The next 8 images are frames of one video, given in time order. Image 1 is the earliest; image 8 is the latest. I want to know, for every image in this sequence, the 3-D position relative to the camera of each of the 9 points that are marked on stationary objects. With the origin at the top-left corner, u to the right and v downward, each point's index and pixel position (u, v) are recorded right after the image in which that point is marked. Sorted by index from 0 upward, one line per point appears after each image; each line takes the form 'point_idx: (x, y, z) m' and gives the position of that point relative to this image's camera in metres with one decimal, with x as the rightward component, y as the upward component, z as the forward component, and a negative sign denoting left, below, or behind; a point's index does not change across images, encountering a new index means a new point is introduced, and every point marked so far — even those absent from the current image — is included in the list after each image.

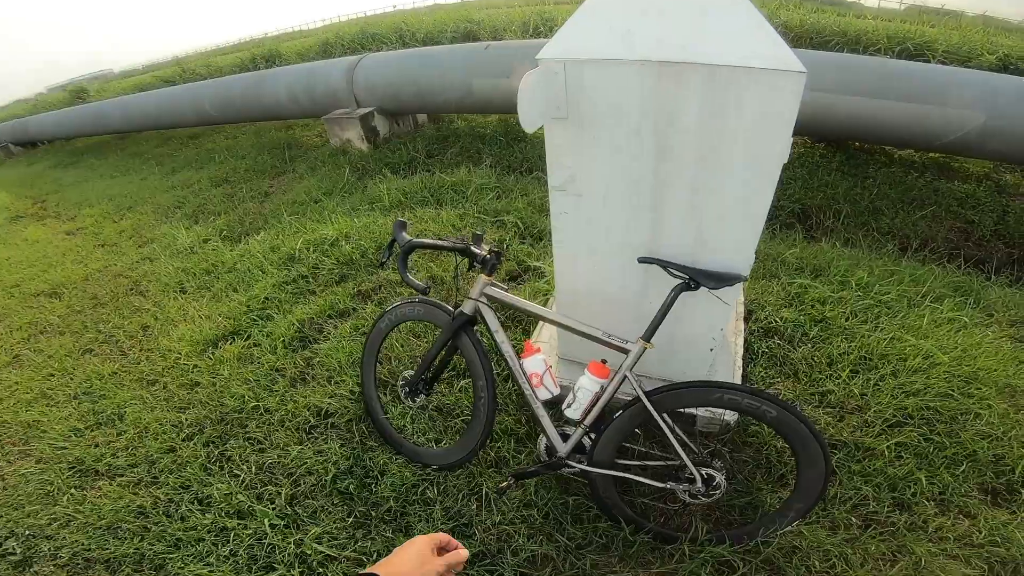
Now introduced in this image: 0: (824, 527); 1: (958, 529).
0: (+1.5, -1.0, +2.7) m
1: (+2.0, -1.0, +2.6) m
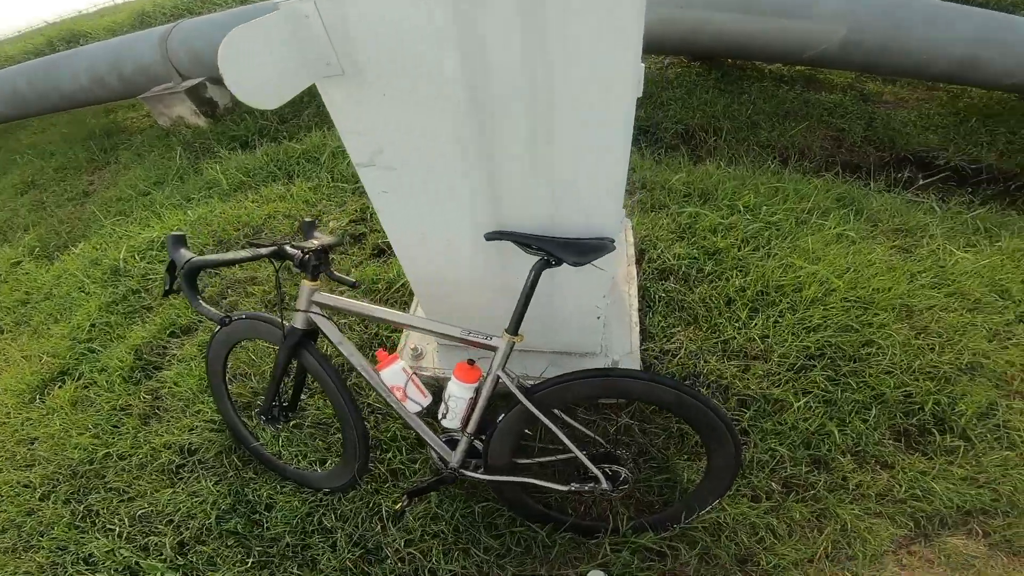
0: (+0.9, -0.8, +2.3) m
1: (+1.4, -0.8, +2.2) m
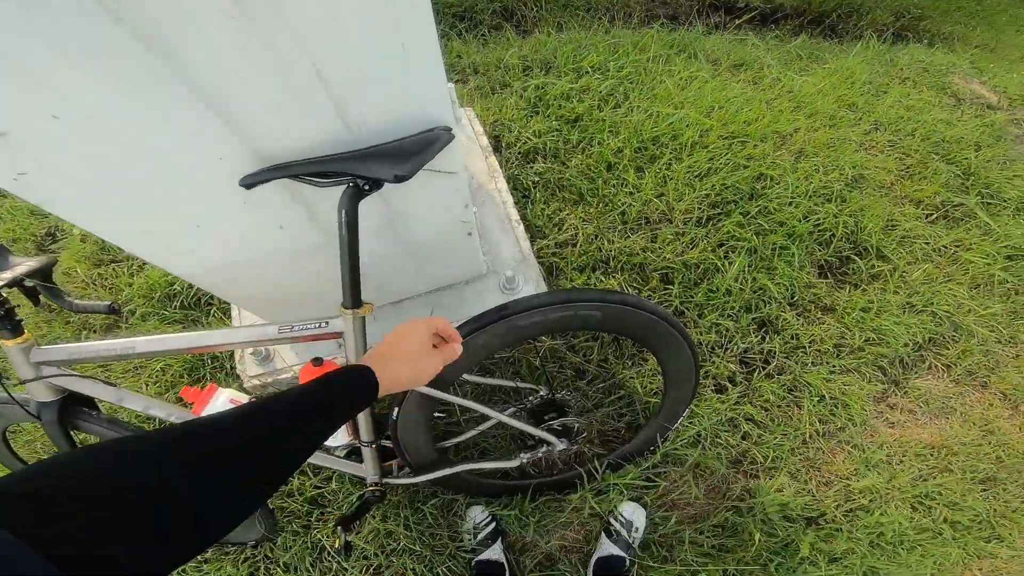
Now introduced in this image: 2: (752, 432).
0: (+0.6, -0.3, +1.8) m
1: (+1.1, -0.2, +1.9) m
2: (+0.8, -0.5, +1.8) m
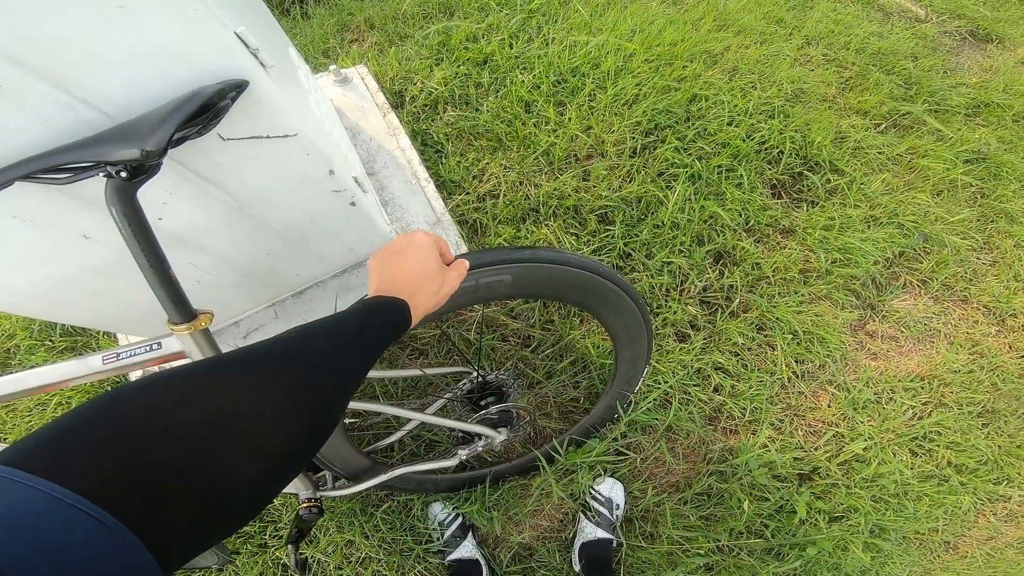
0: (+0.5, -0.2, +1.6) m
1: (+0.9, +0.1, +1.7) m
2: (+0.6, -0.3, +1.6) m
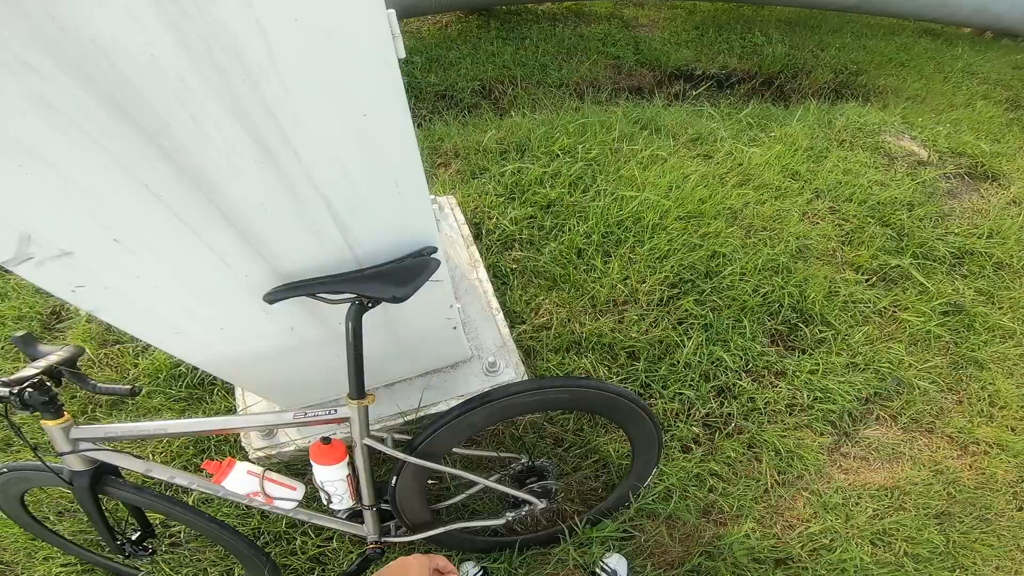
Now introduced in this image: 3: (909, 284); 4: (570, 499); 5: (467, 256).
0: (+0.6, -0.6, +2.0) m
1: (+1.0, -0.4, +2.1) m
2: (+0.7, -0.7, +2.0) m
3: (+1.6, 0.0, +2.3) m
4: (+0.2, -0.7, +2.0) m
5: (-0.2, +0.1, +1.9) m
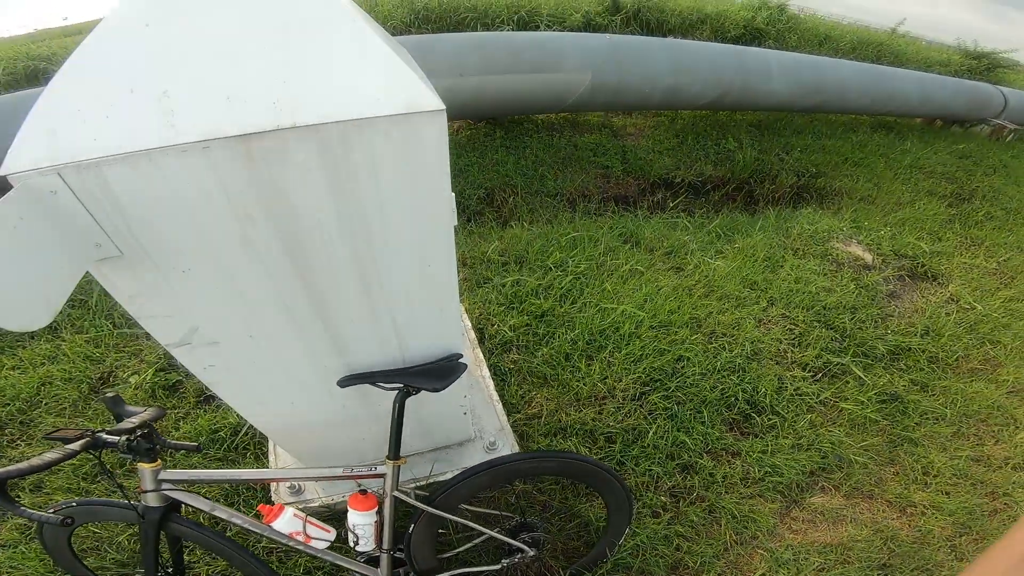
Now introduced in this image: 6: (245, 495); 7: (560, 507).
0: (+0.6, -1.0, +2.4) m
1: (+1.0, -0.8, +2.5) m
2: (+0.7, -1.1, +2.4) m
3: (+1.6, -0.4, +2.7) m
4: (+0.2, -1.1, +2.4) m
5: (-0.2, -0.3, +2.3) m
6: (-1.2, -1.0, +2.6) m
7: (+0.2, -0.9, +2.4) m
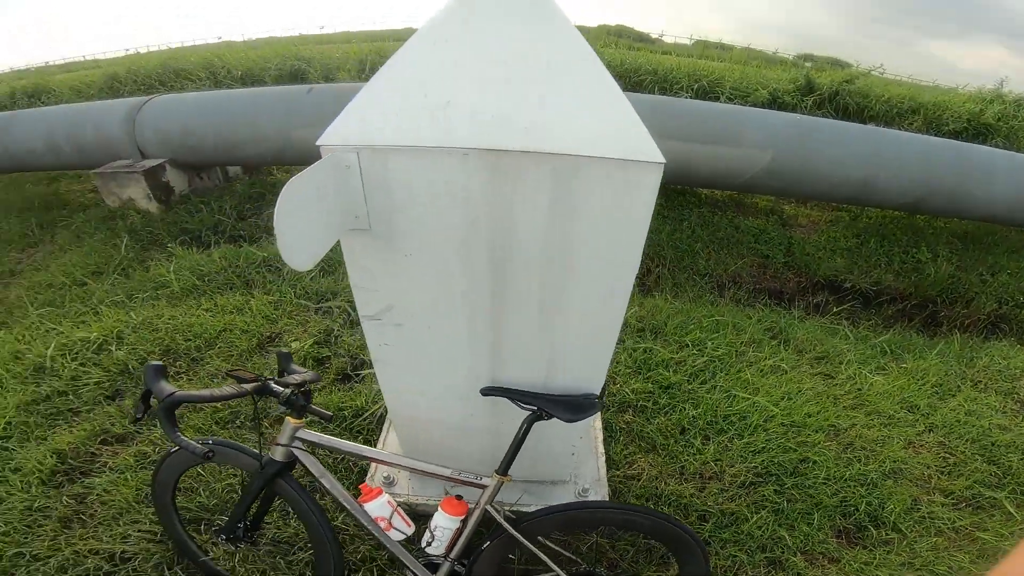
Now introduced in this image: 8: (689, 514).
0: (+0.9, -1.3, +2.4) m
1: (+1.4, -1.2, +2.5) m
2: (+1.0, -1.4, +2.4) m
3: (+2.1, -1.0, +2.6) m
4: (+0.5, -1.4, +2.5) m
5: (+0.3, -0.4, +2.6) m
6: (-0.8, -0.9, +3.1) m
7: (+0.6, -1.2, +2.6) m
8: (+0.8, -0.9, +2.4) m
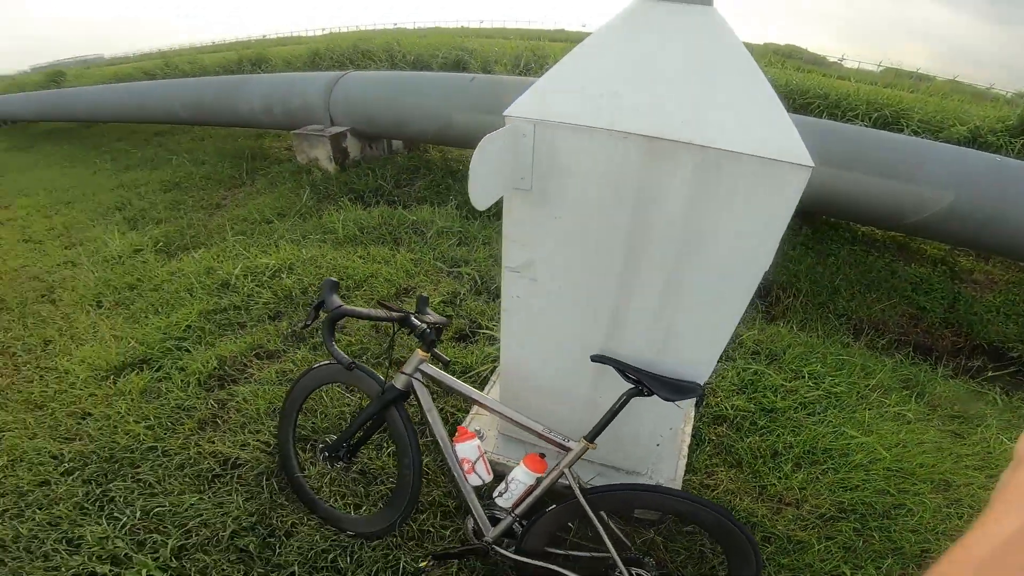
0: (+1.1, -1.4, +2.5) m
1: (+1.6, -1.4, +2.4) m
2: (+1.2, -1.5, +2.4) m
3: (+2.3, -1.3, +2.3) m
4: (+0.7, -1.4, +2.6) m
5: (+0.7, -0.4, +2.7) m
6: (-0.3, -0.7, +3.4) m
7: (+0.8, -1.2, +2.6) m
8: (+1.0, -0.9, +2.5) m
